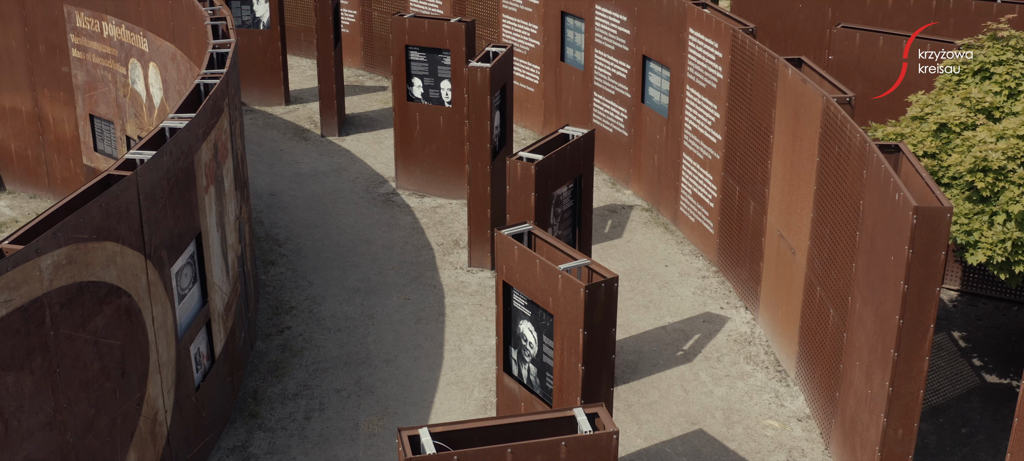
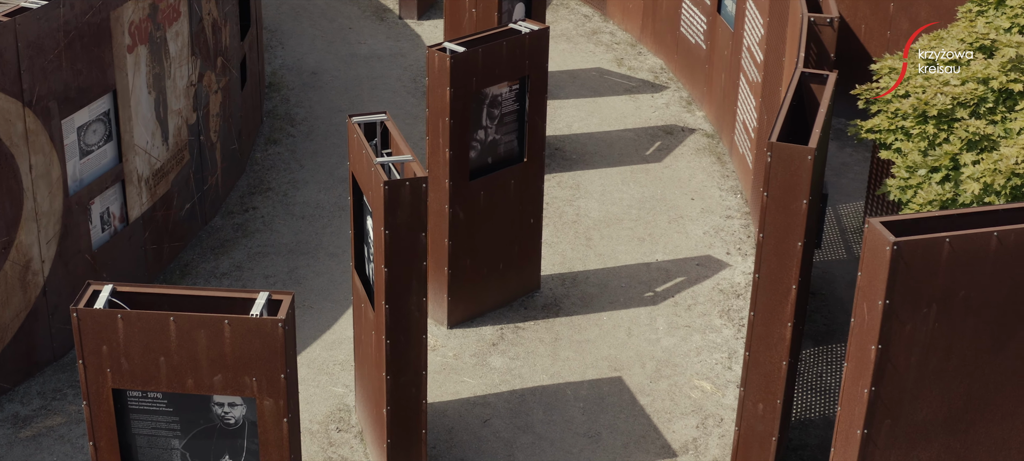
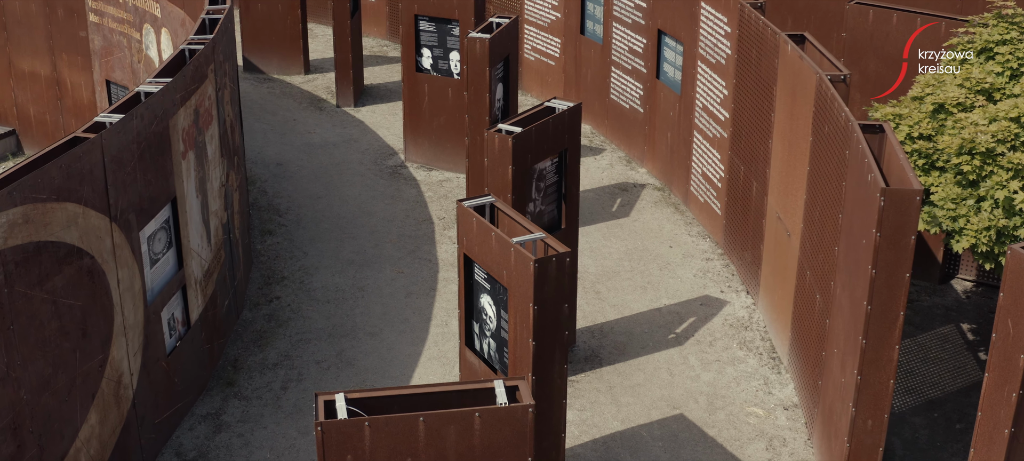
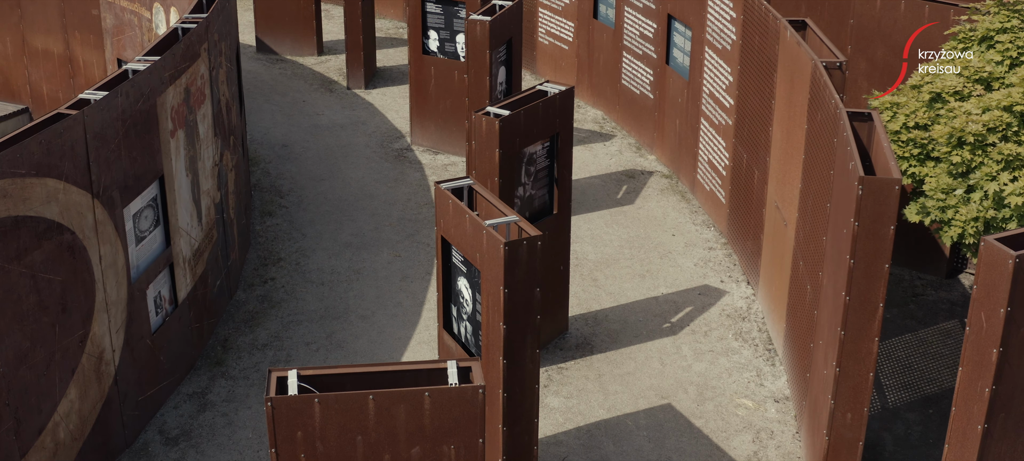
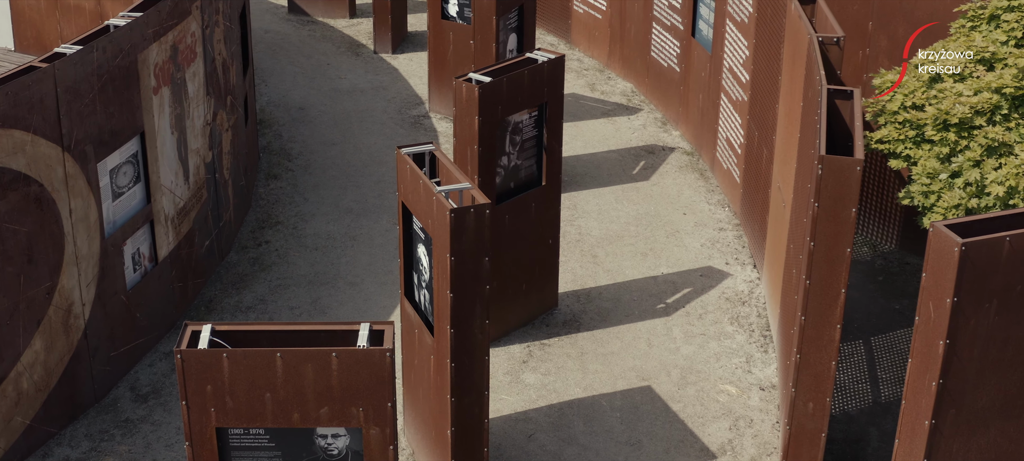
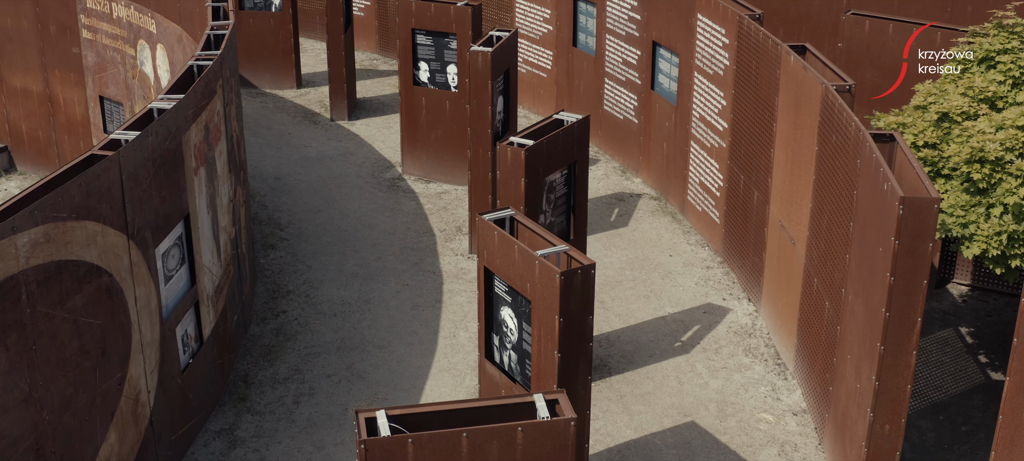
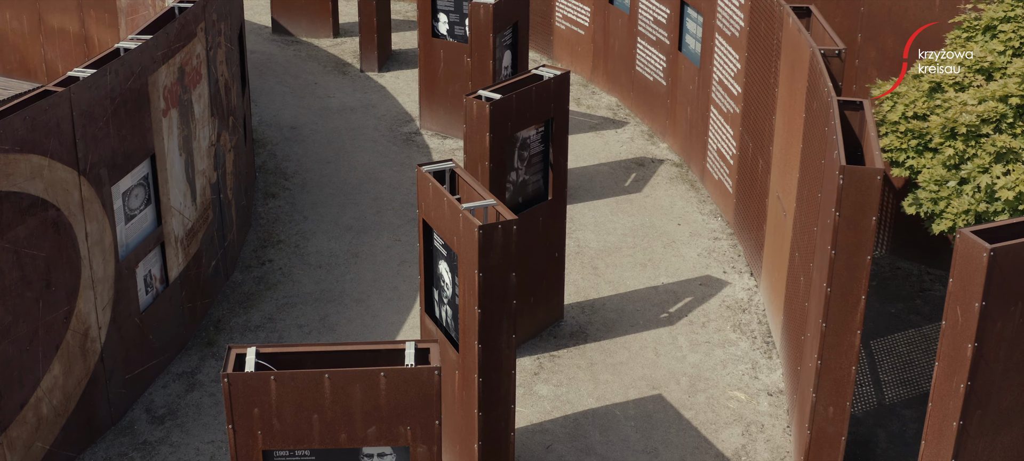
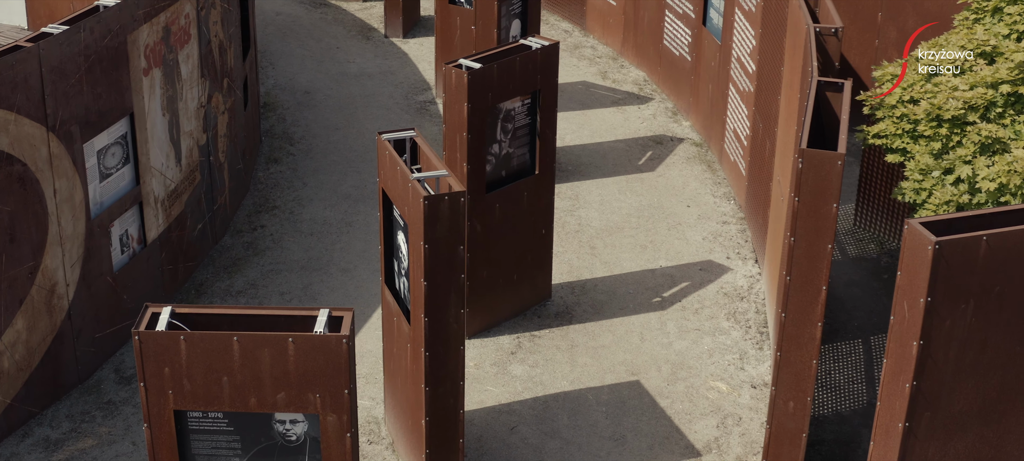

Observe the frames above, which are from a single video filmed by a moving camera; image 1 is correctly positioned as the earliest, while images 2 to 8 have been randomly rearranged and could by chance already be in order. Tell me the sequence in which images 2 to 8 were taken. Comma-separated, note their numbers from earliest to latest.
6, 3, 4, 7, 5, 8, 2
